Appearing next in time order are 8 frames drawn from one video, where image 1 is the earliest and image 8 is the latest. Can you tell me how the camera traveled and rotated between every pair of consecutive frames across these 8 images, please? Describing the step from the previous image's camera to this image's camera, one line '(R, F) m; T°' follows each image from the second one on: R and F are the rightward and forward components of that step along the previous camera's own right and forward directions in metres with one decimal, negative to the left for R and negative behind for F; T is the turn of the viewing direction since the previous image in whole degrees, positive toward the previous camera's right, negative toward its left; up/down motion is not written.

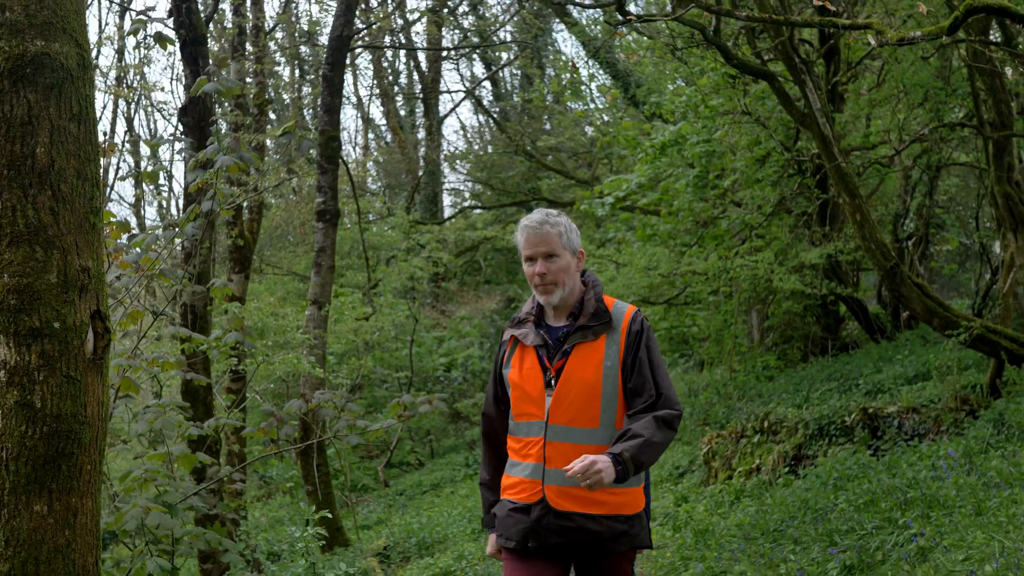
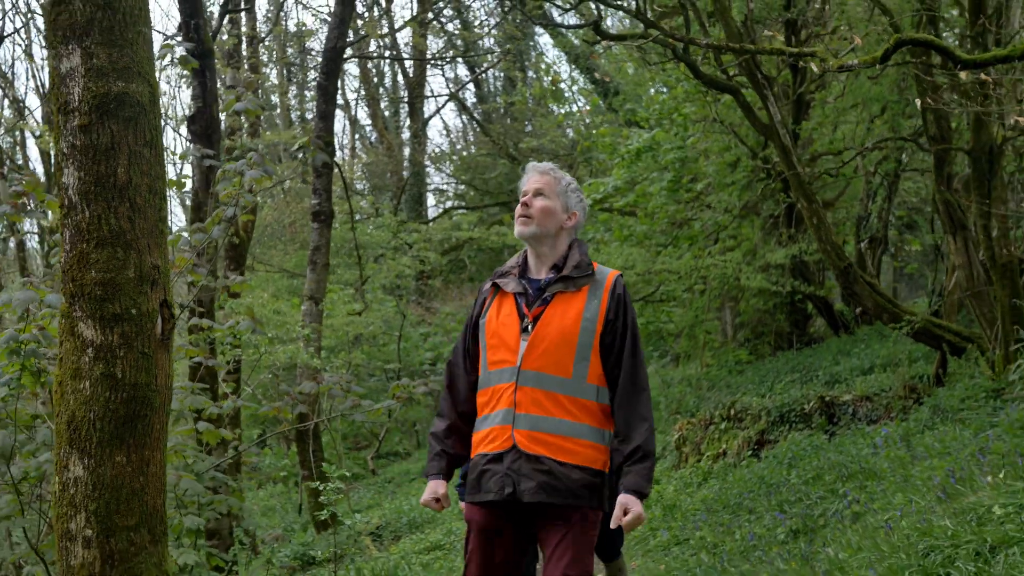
(0.0, -0.8) m; +1°
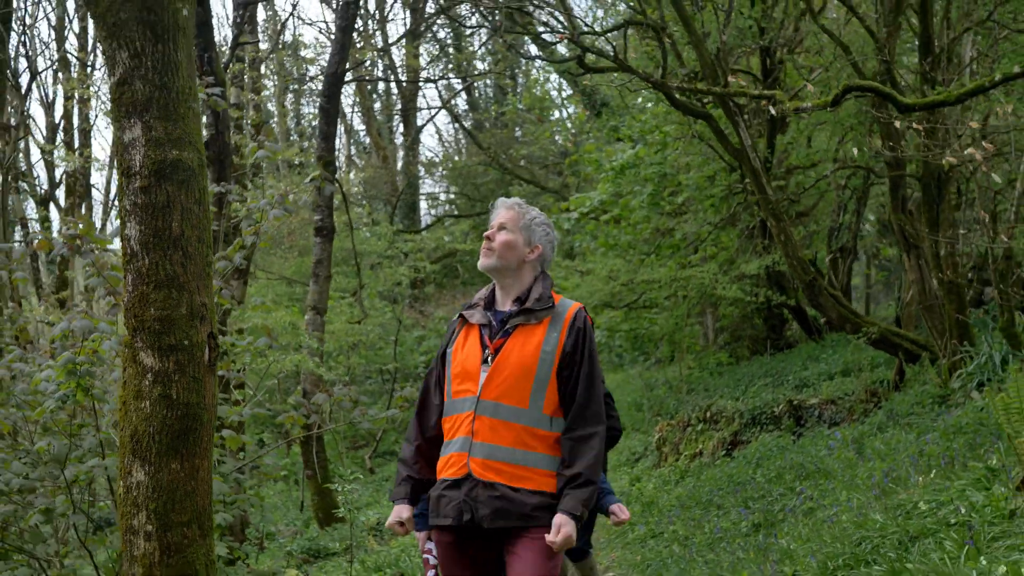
(0.0, -0.8) m; +1°
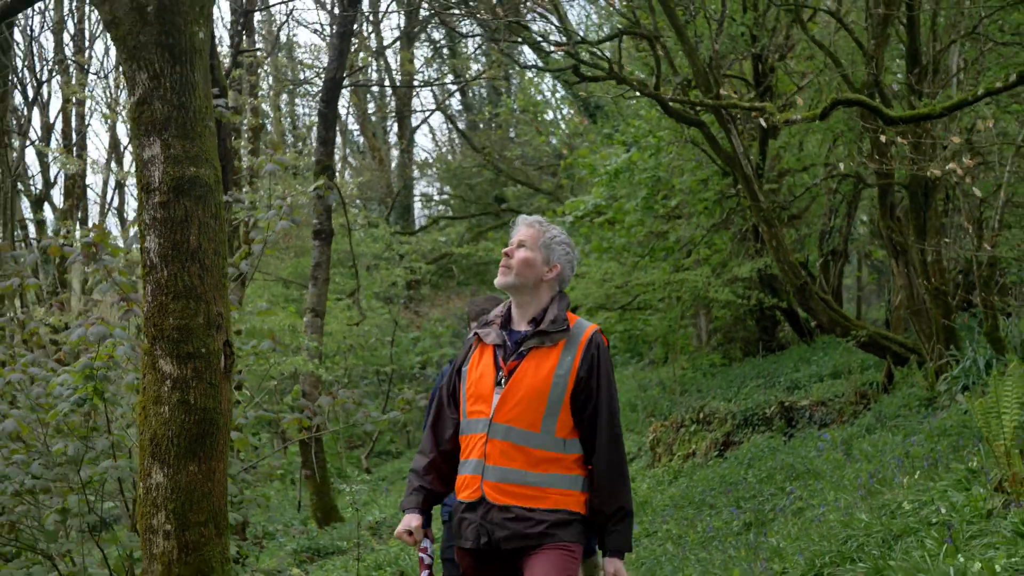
(0.0, -0.2) m; 0°
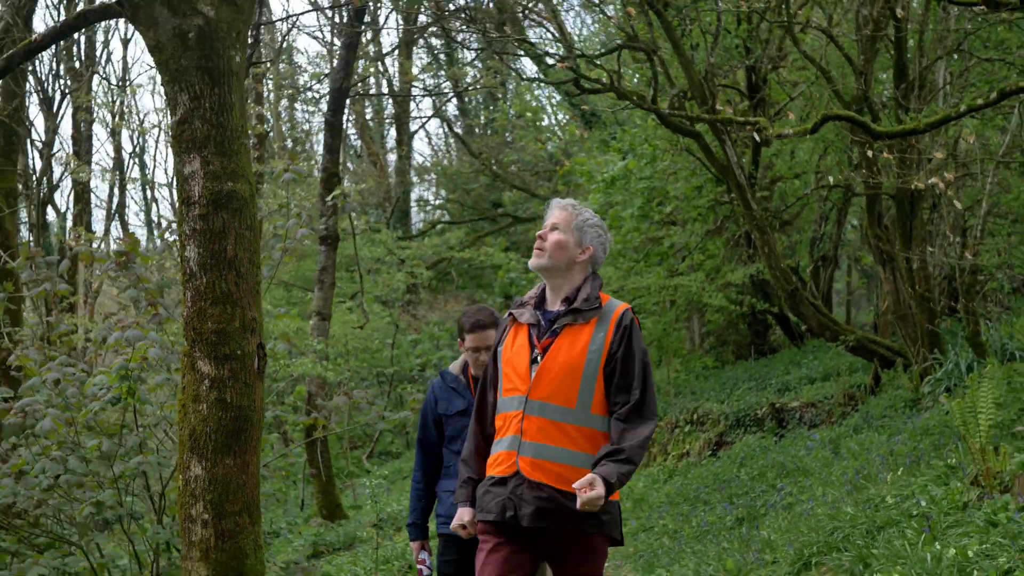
(-0.1, -0.4) m; 0°
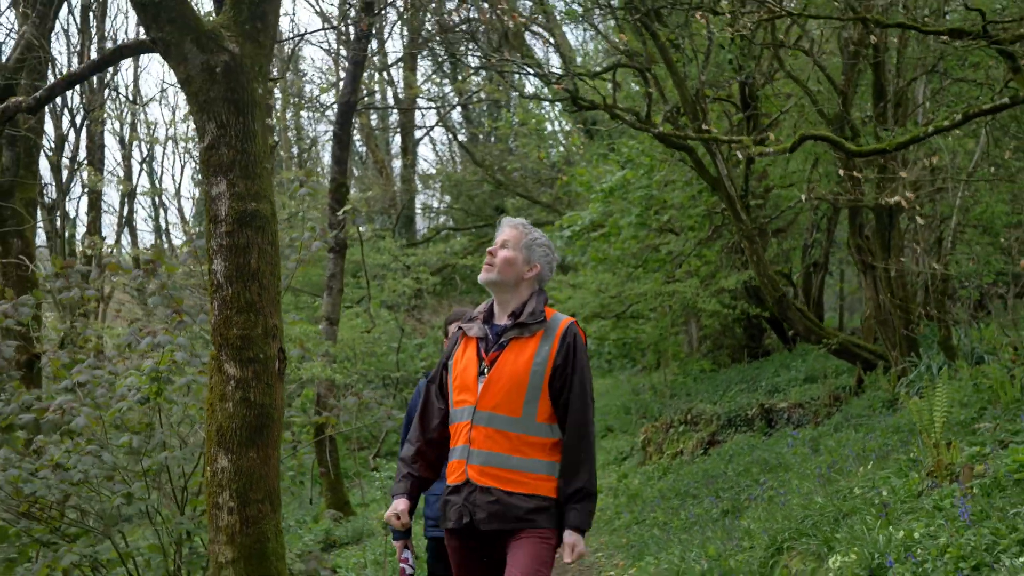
(+0.1, -0.6) m; 0°
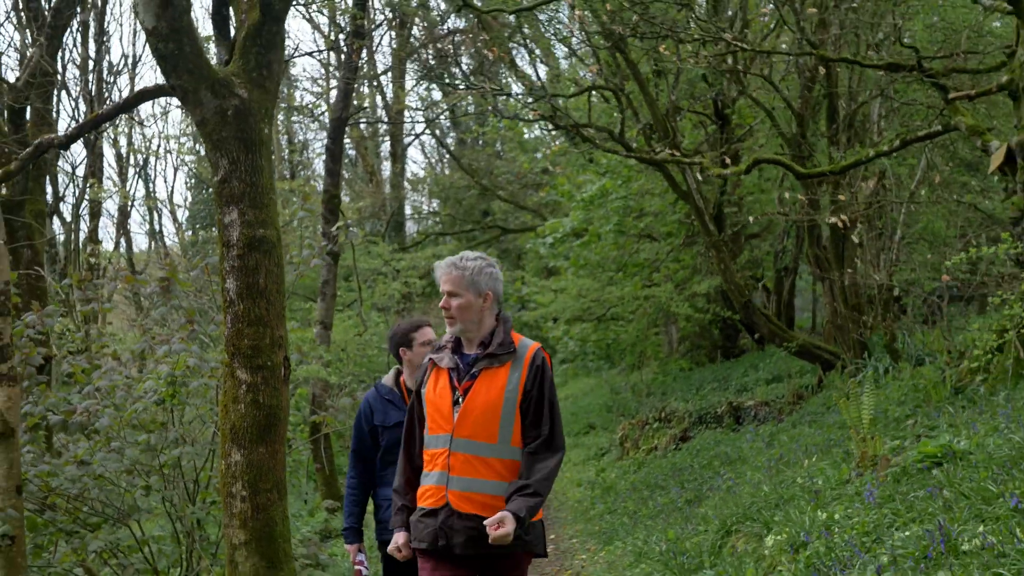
(+0.1, -0.8) m; +1°
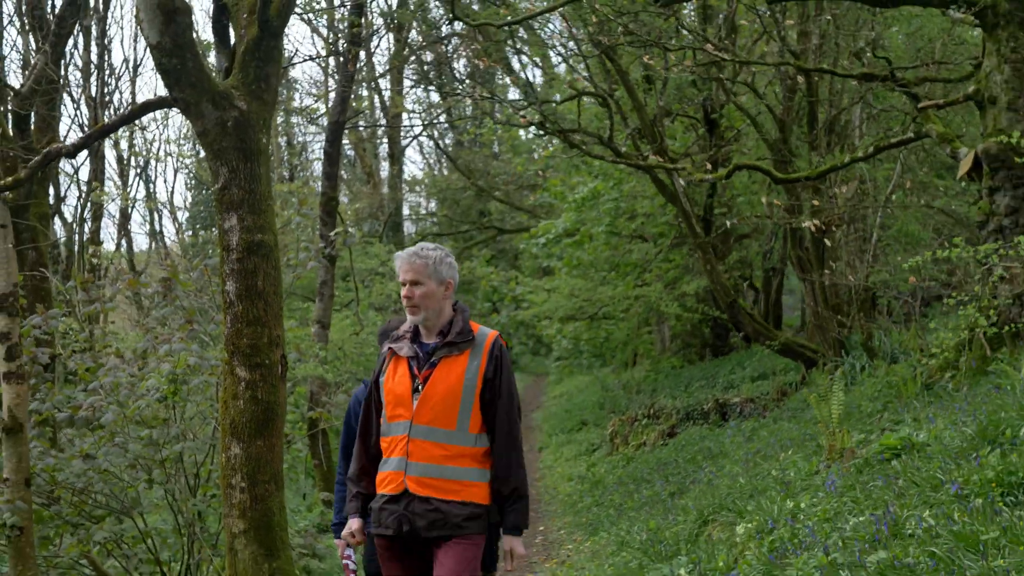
(+0.1, -0.4) m; 0°
